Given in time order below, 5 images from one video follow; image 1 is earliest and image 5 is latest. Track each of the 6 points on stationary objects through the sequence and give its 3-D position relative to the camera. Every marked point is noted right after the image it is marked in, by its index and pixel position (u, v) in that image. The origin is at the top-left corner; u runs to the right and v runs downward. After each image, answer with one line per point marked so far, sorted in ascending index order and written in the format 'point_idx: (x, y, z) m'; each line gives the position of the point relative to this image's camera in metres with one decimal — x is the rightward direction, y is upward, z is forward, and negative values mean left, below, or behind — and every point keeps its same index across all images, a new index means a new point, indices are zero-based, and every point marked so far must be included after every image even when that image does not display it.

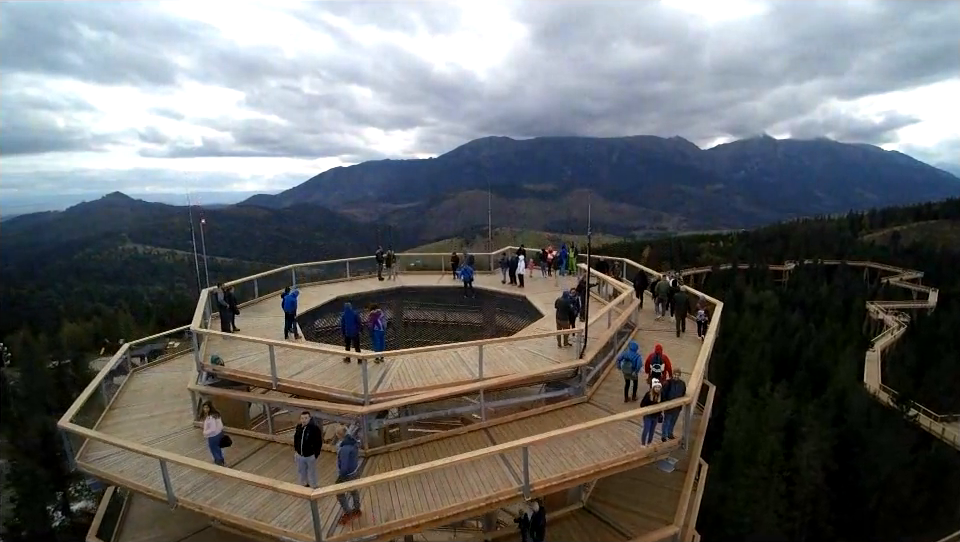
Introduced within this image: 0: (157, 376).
0: (-8.8, -2.8, +13.4) m
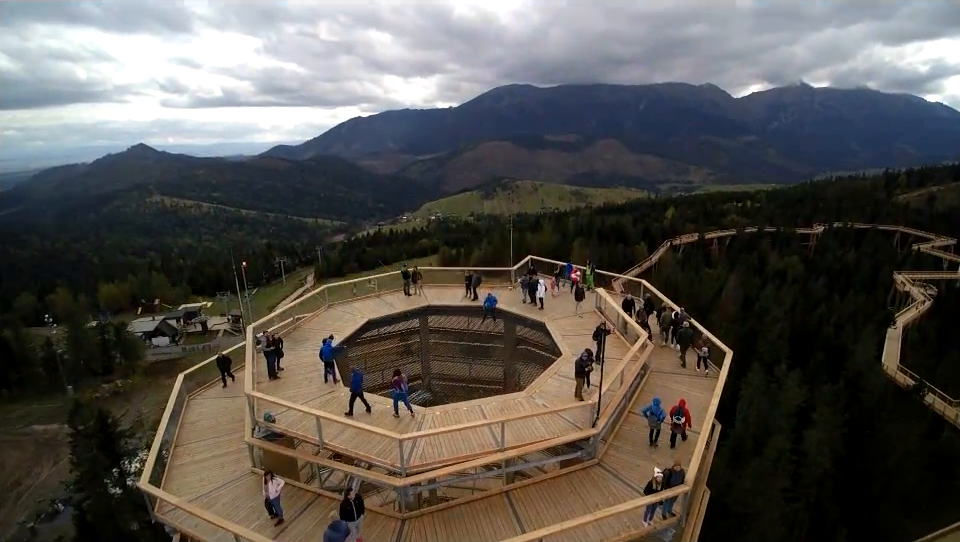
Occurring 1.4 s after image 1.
0: (-8.2, -4.0, +14.9) m
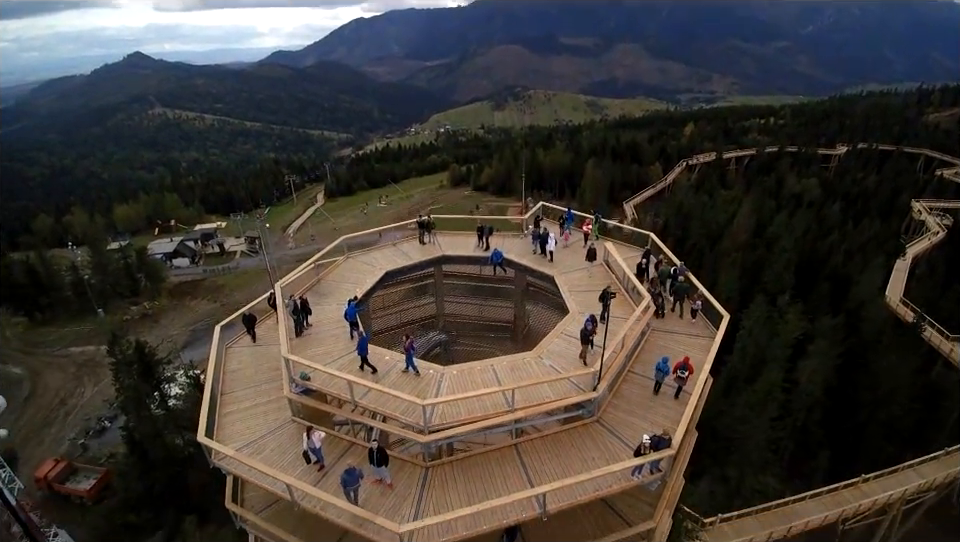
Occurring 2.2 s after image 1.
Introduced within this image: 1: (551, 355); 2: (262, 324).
0: (-7.8, -2.8, +16.4) m
1: (+2.1, -2.4, +14.5) m
2: (-7.8, -1.9, +17.8) m
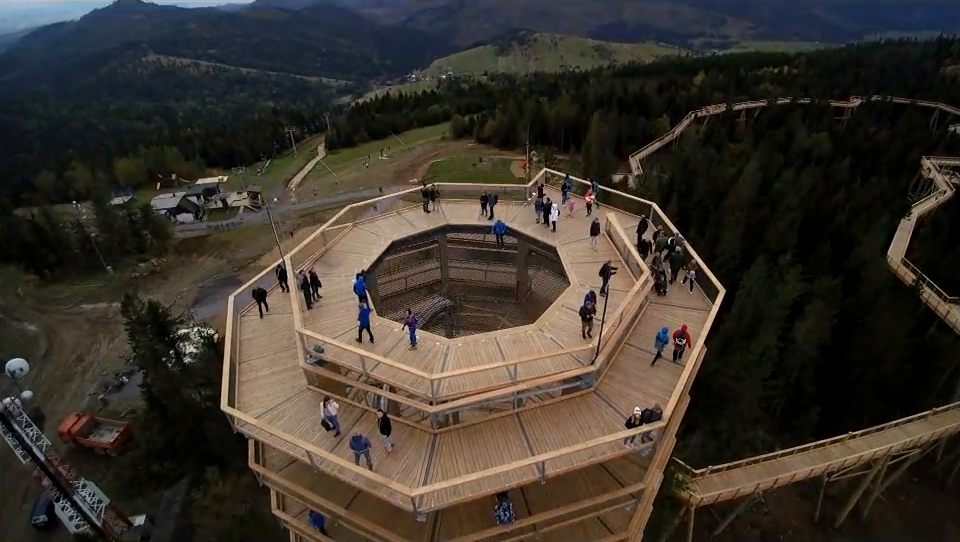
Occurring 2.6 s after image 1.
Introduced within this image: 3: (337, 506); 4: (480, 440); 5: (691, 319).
0: (-7.7, -1.8, +17.1) m
1: (+2.2, -1.7, +15.1) m
2: (-7.7, -0.9, +18.5) m
3: (-4.0, -6.7, +14.3) m
4: (0.0, -4.2, +12.3) m
5: (+6.9, -1.6, +16.3) m
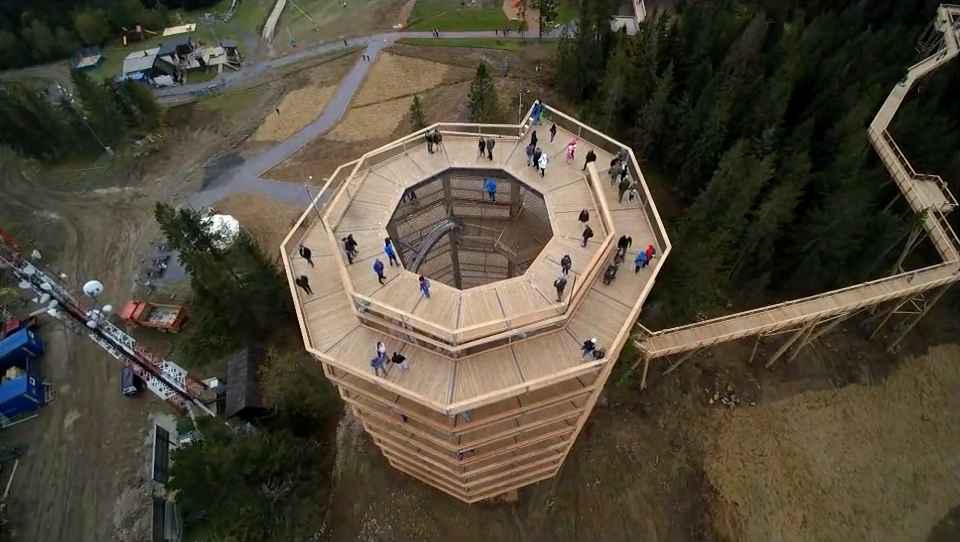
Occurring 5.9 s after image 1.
0: (-7.6, +0.1, +21.9) m
1: (+2.3, -0.2, +20.1) m
2: (-7.6, +1.4, +22.9) m
3: (-3.8, -5.4, +20.7) m
4: (+0.2, -3.4, +18.1) m
5: (+7.0, +0.4, +21.2) m
